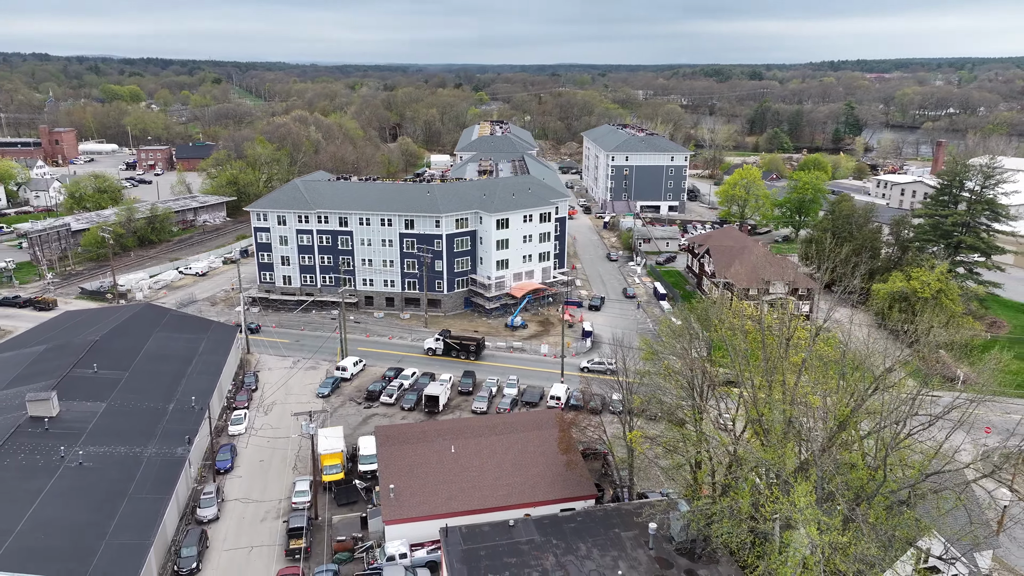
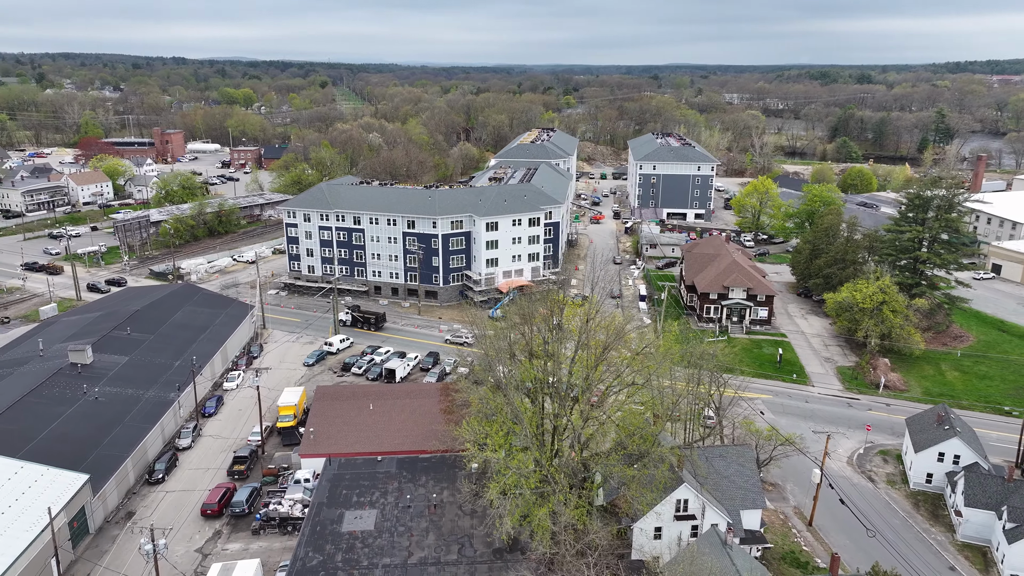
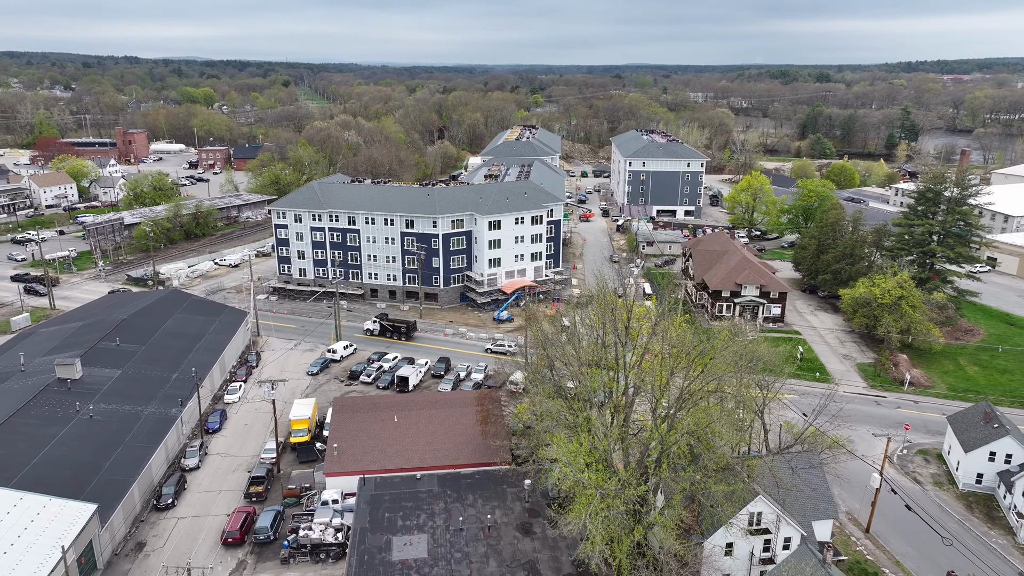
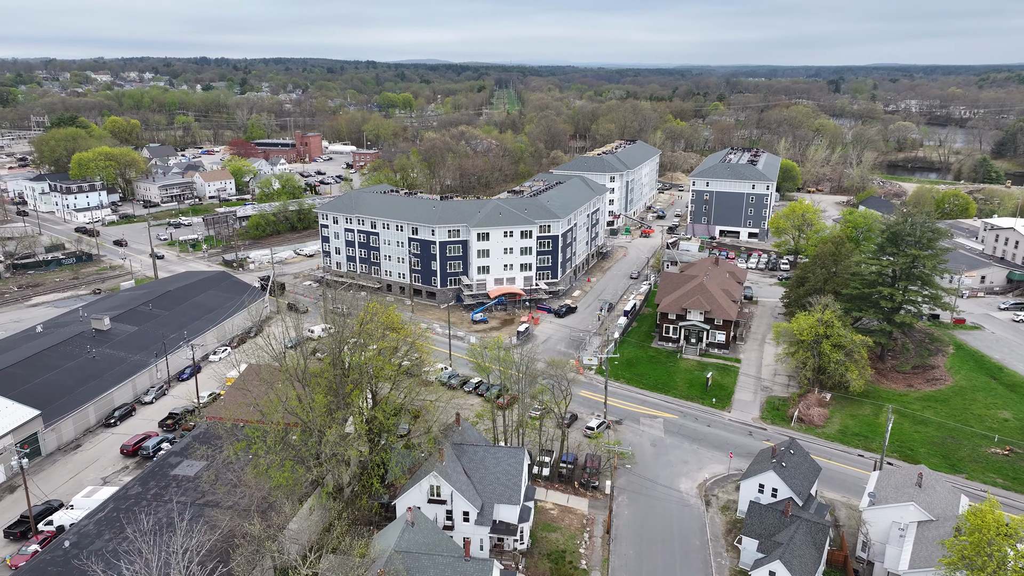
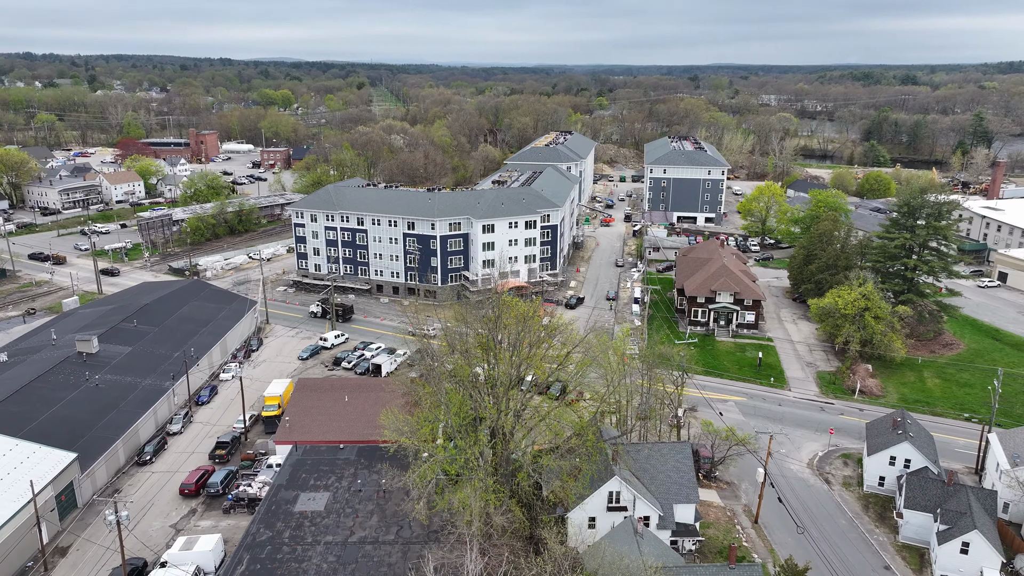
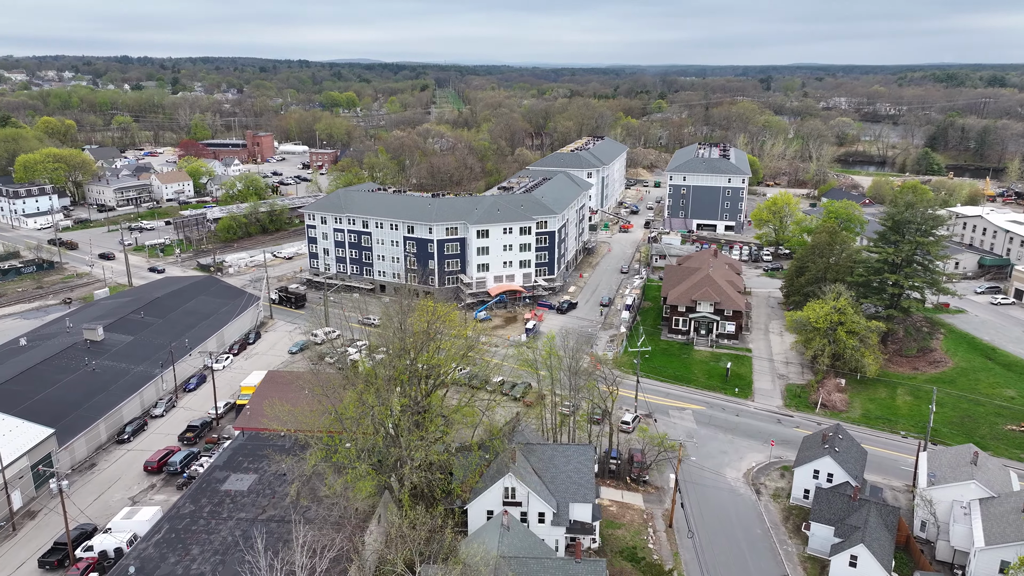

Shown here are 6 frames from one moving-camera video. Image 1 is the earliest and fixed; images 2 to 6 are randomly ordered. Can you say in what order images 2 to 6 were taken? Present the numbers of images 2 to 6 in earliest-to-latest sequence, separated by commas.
3, 2, 5, 6, 4
